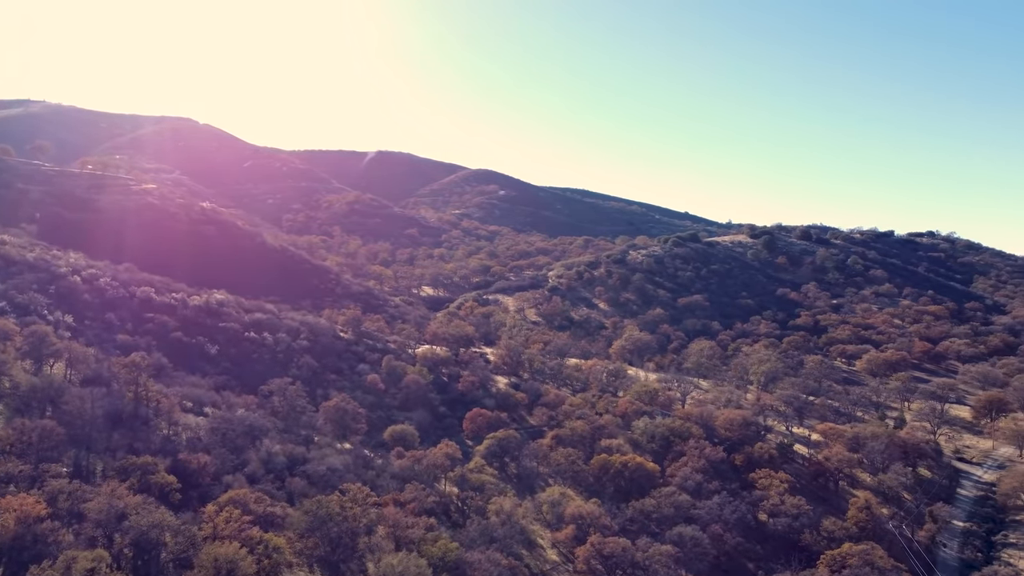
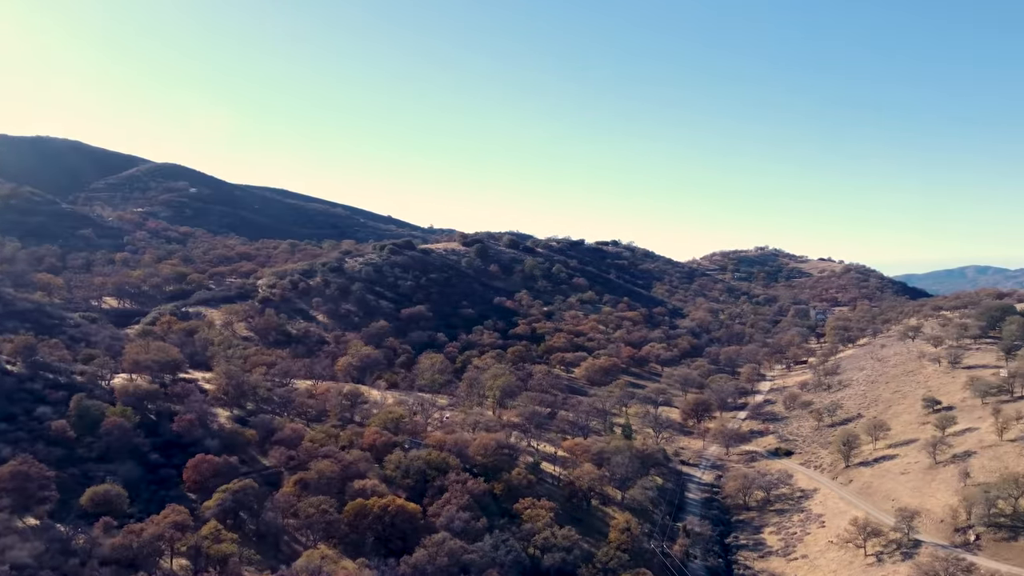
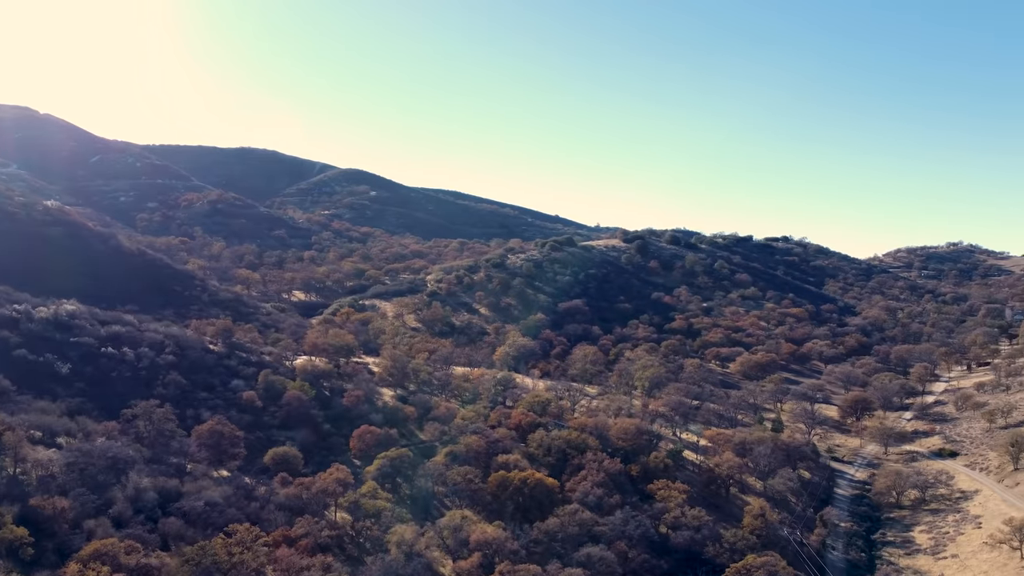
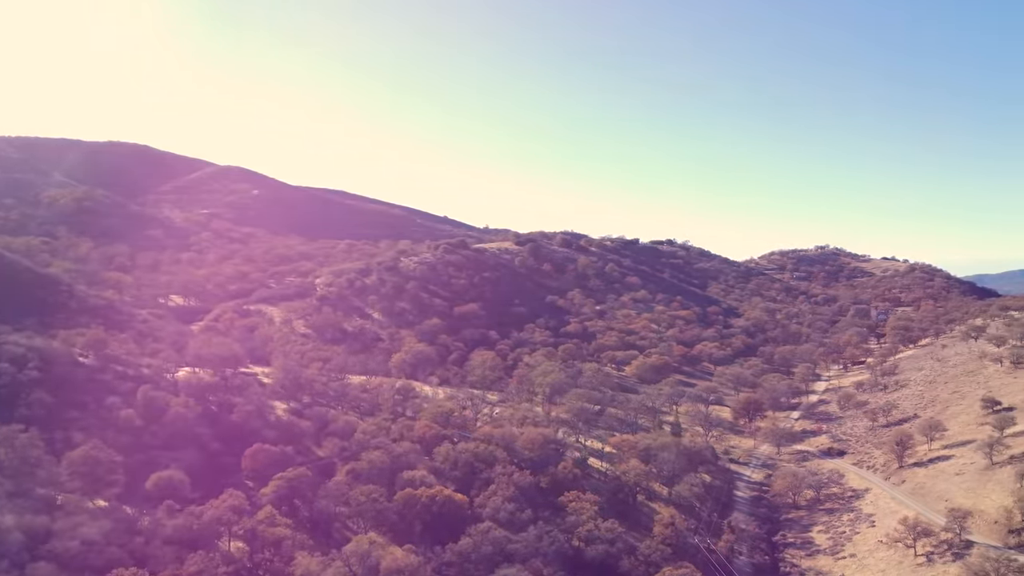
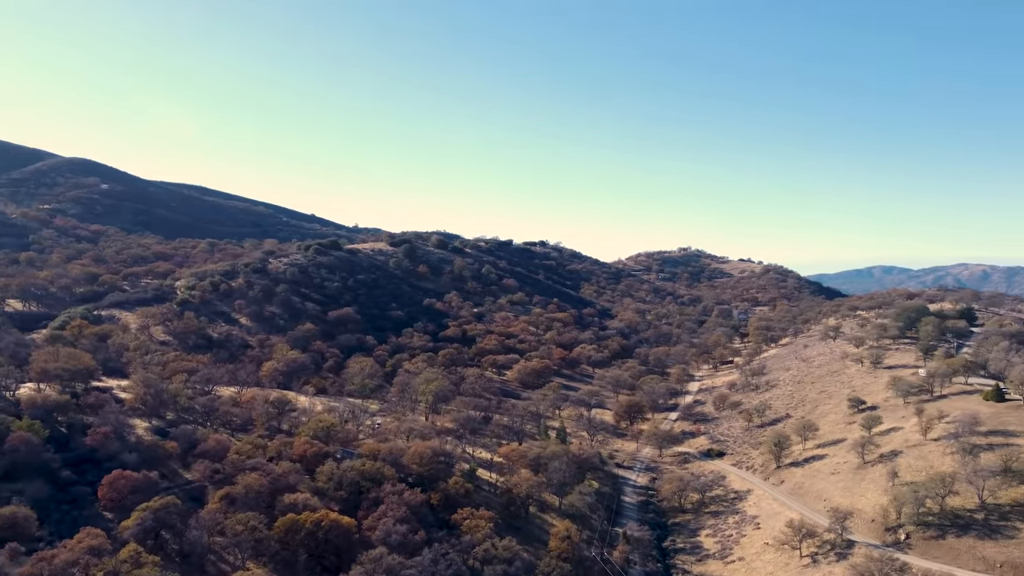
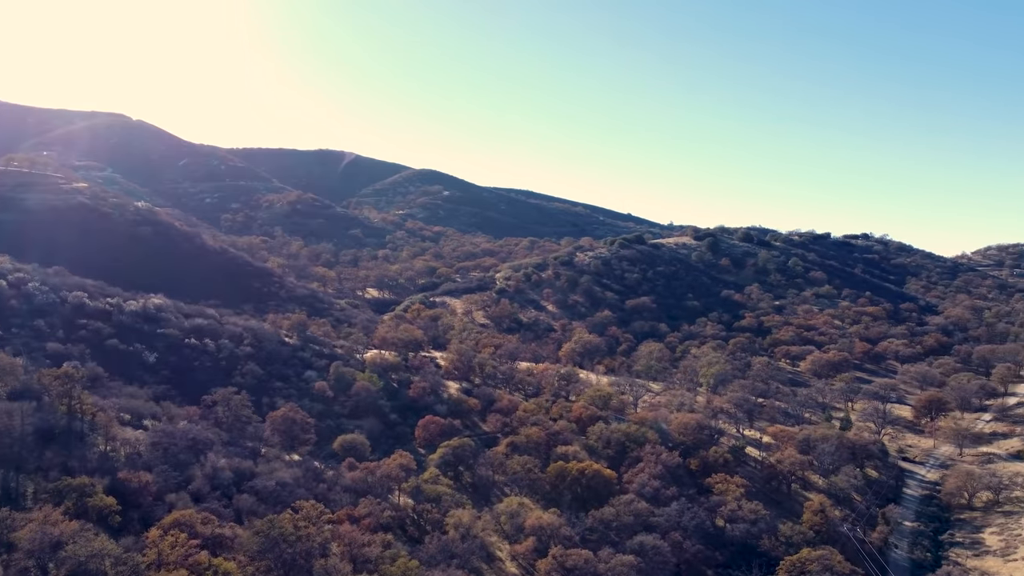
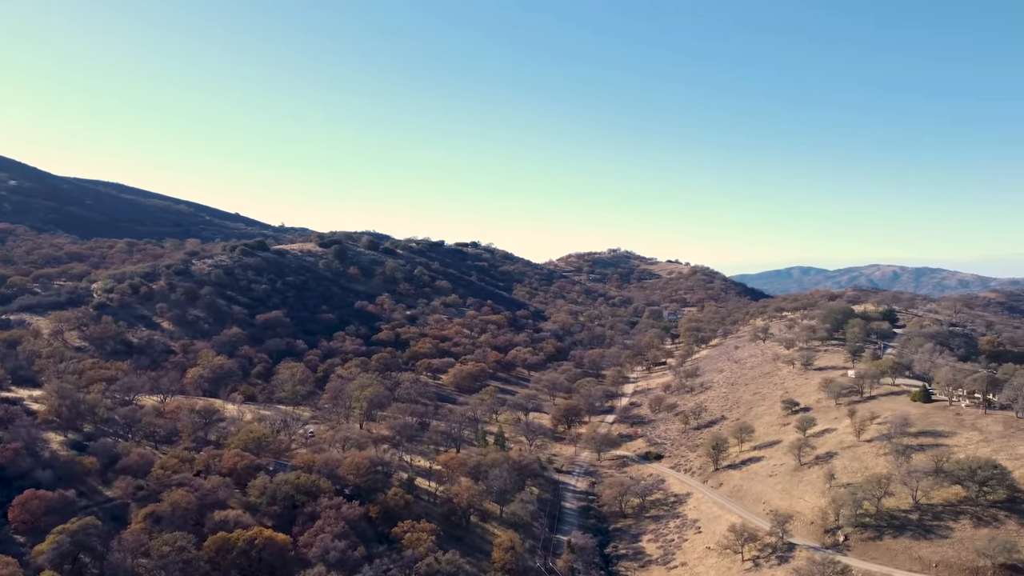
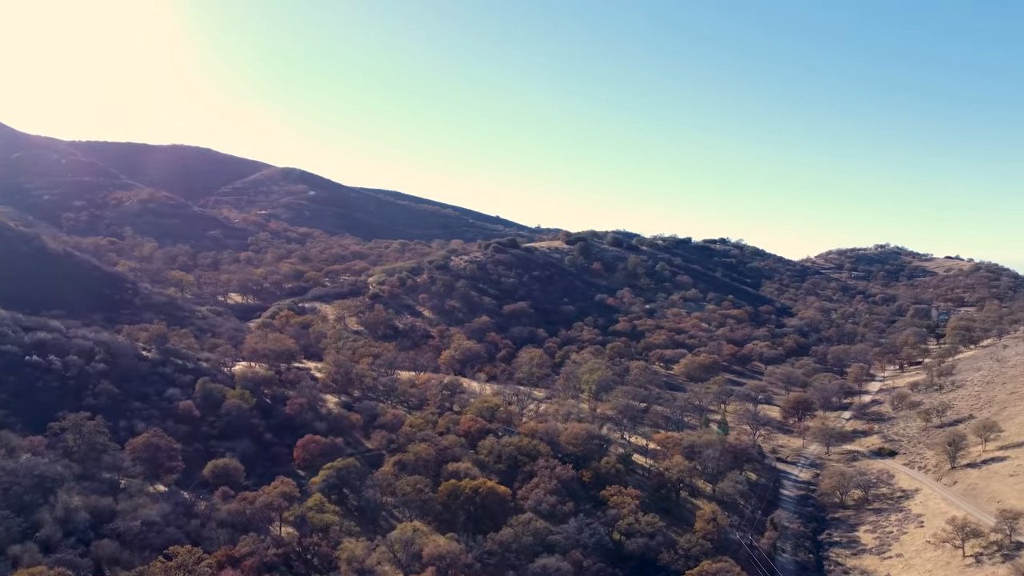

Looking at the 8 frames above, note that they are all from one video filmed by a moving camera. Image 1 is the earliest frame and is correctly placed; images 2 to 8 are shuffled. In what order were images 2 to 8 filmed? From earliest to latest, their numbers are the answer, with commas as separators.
6, 3, 8, 4, 2, 5, 7
